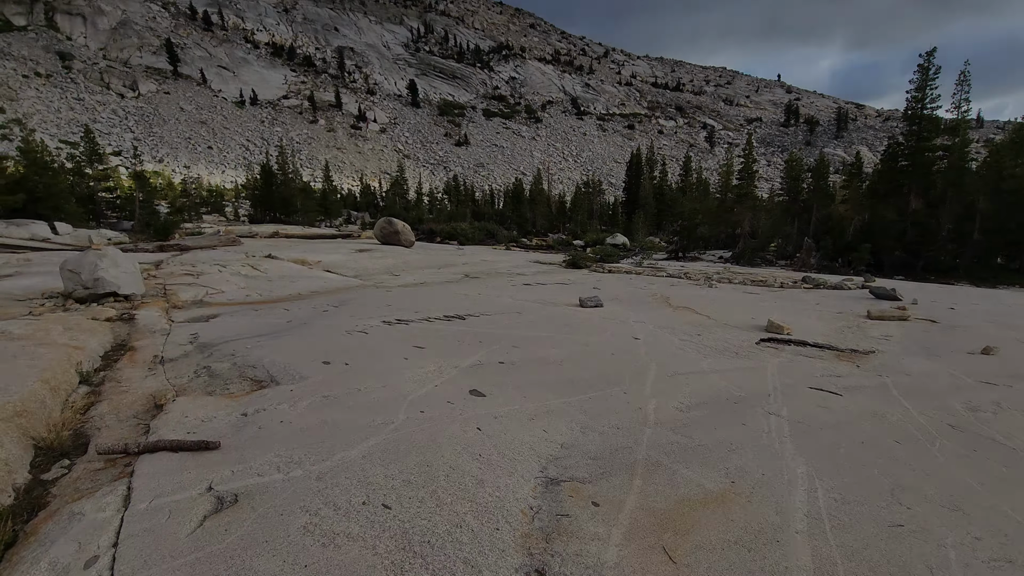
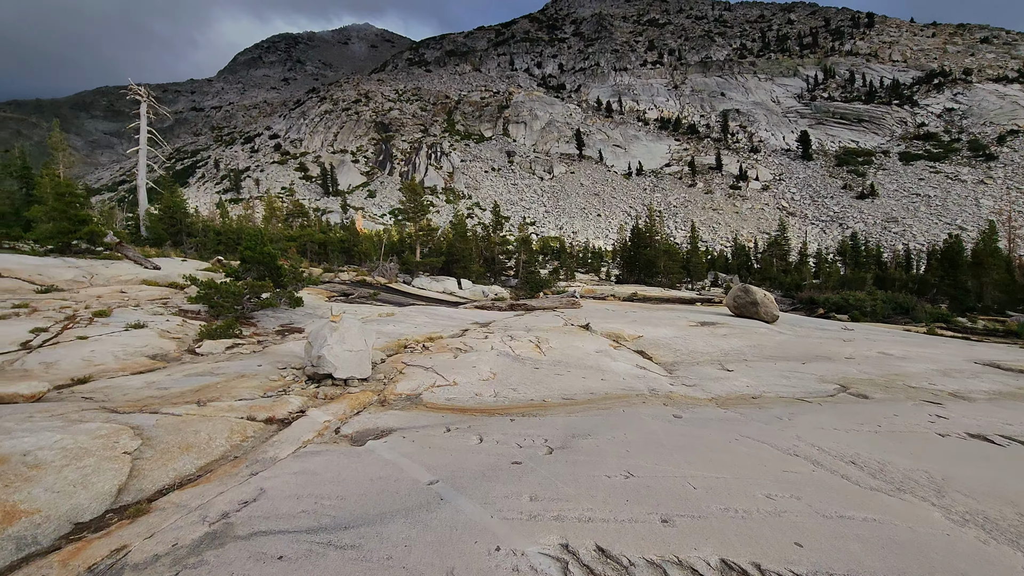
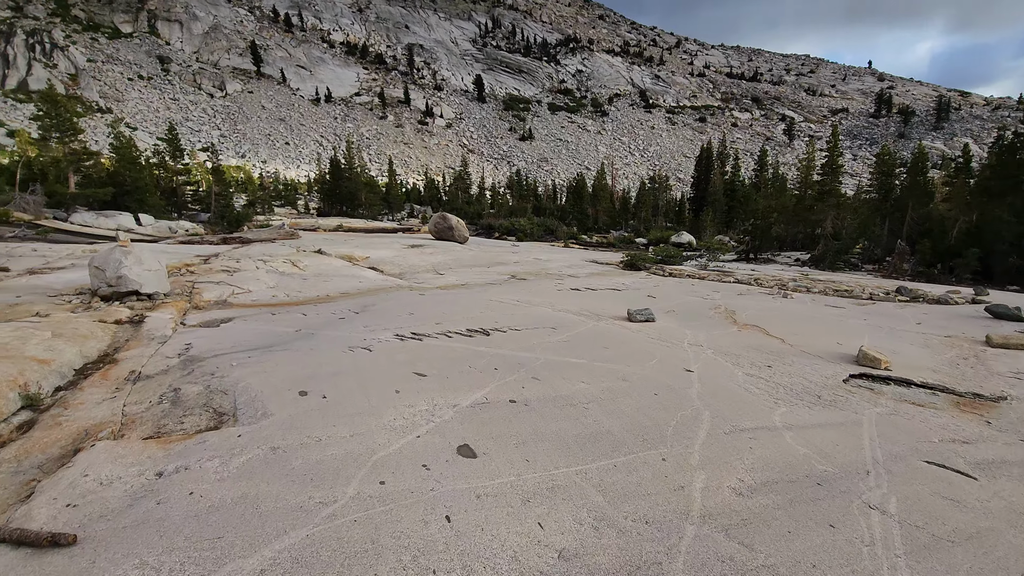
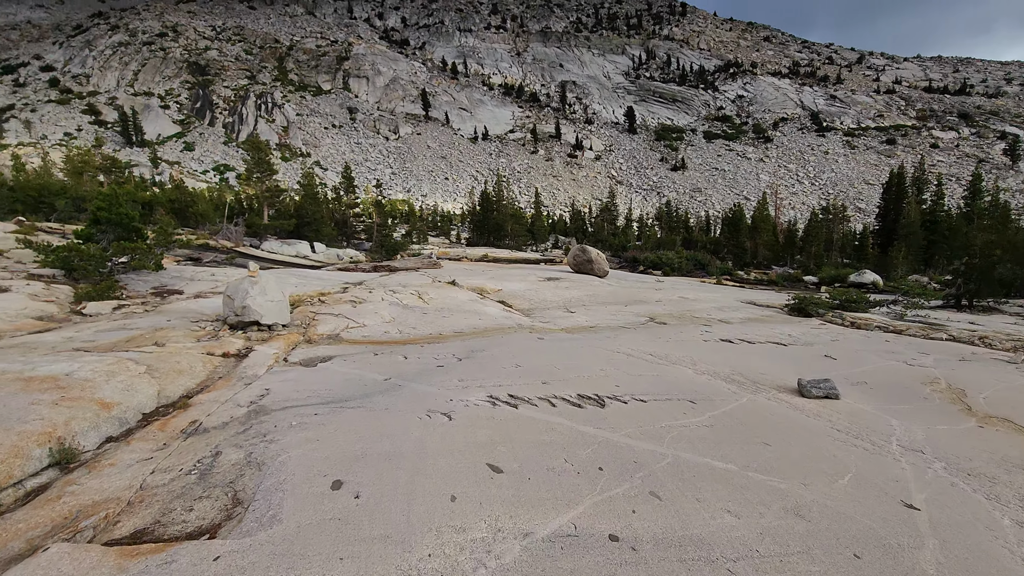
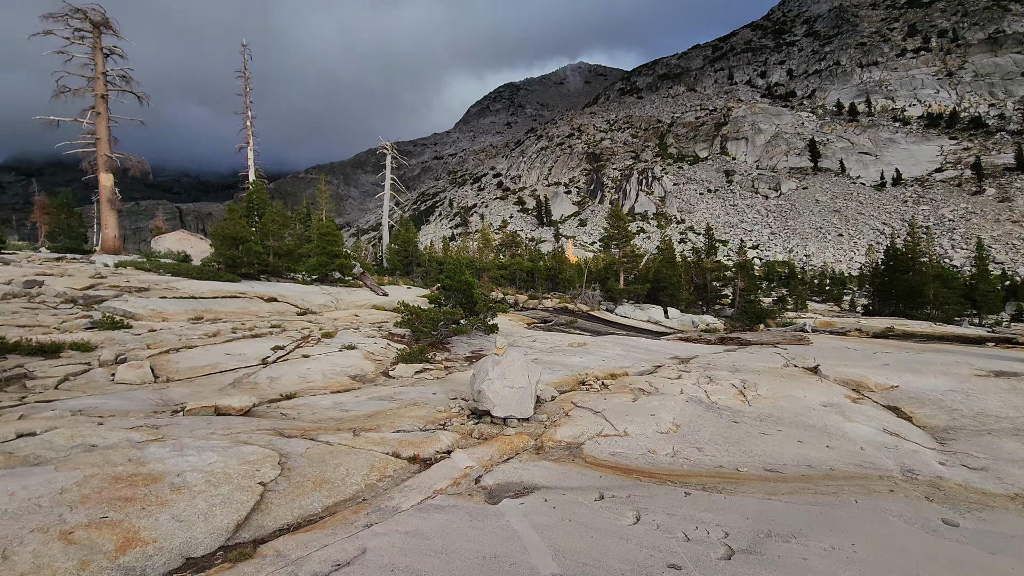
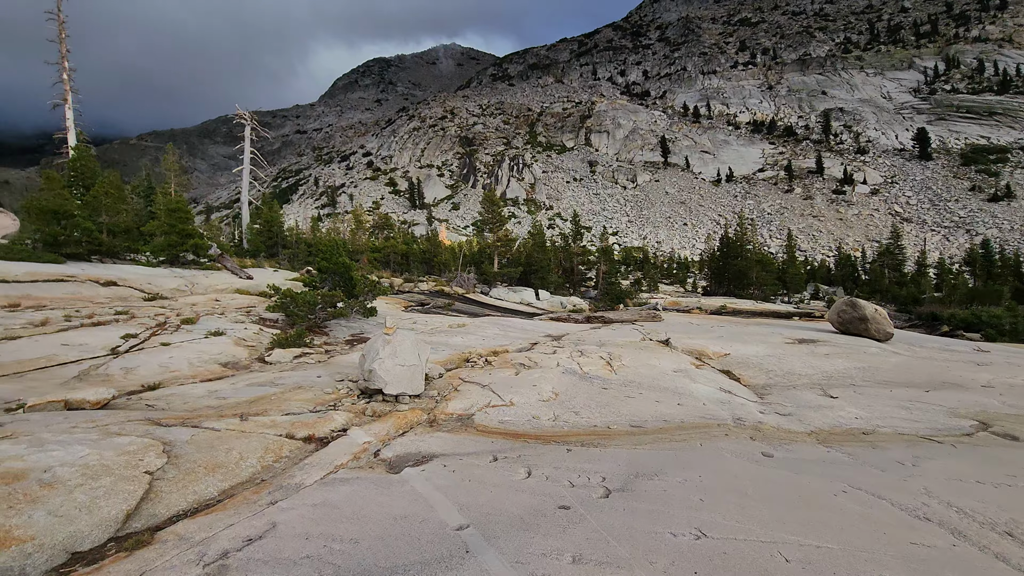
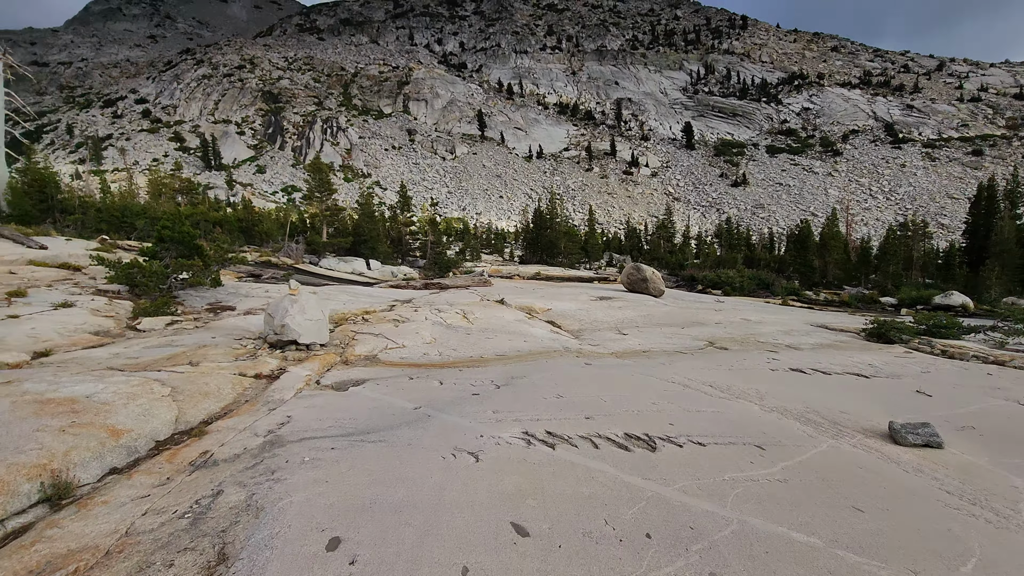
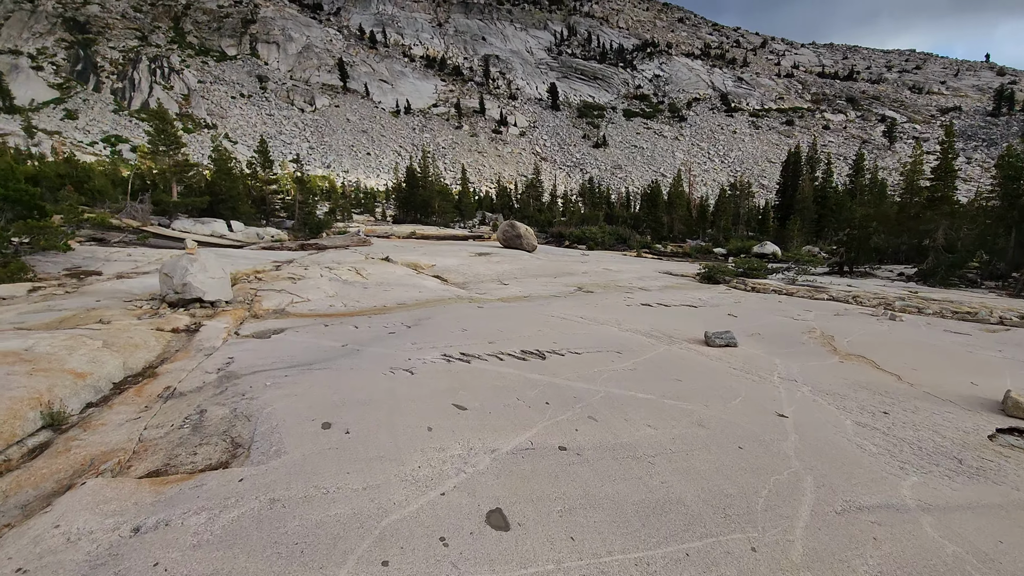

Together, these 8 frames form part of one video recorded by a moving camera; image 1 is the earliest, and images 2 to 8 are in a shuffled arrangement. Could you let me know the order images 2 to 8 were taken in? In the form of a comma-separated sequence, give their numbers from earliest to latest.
3, 8, 4, 7, 2, 6, 5
